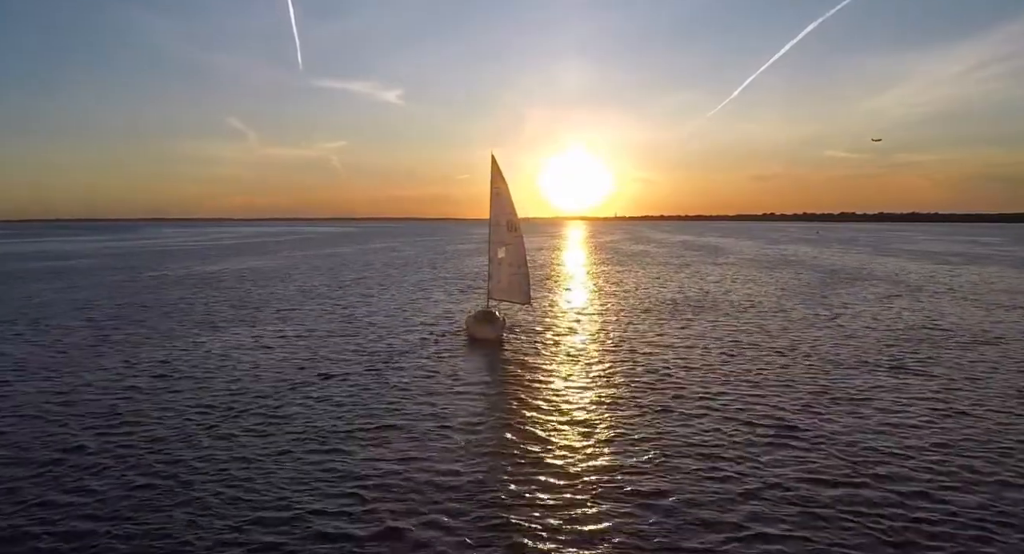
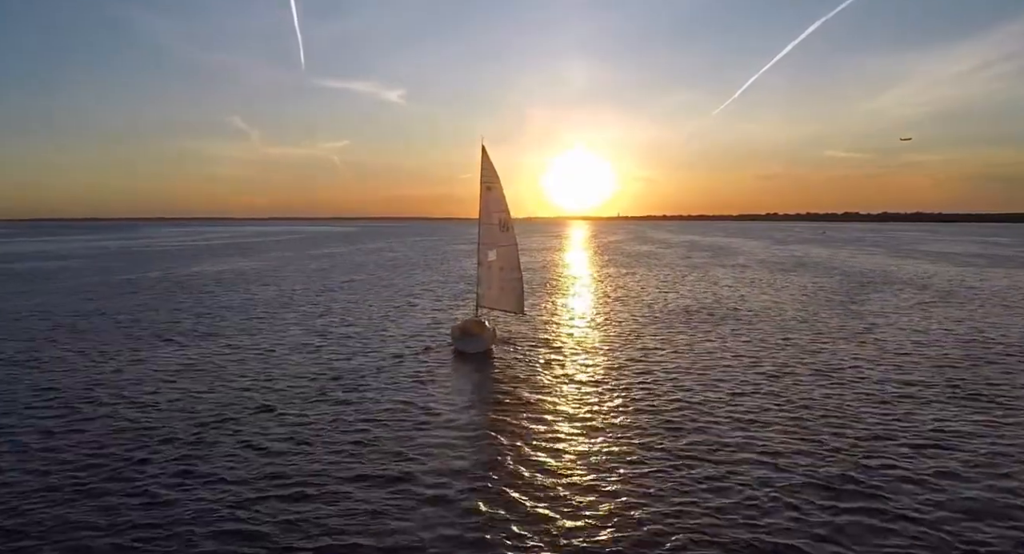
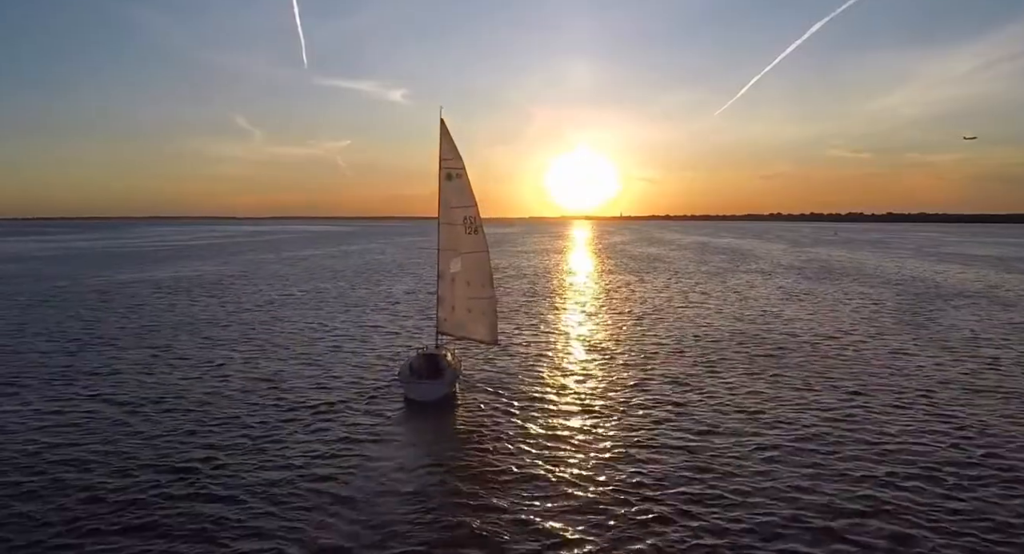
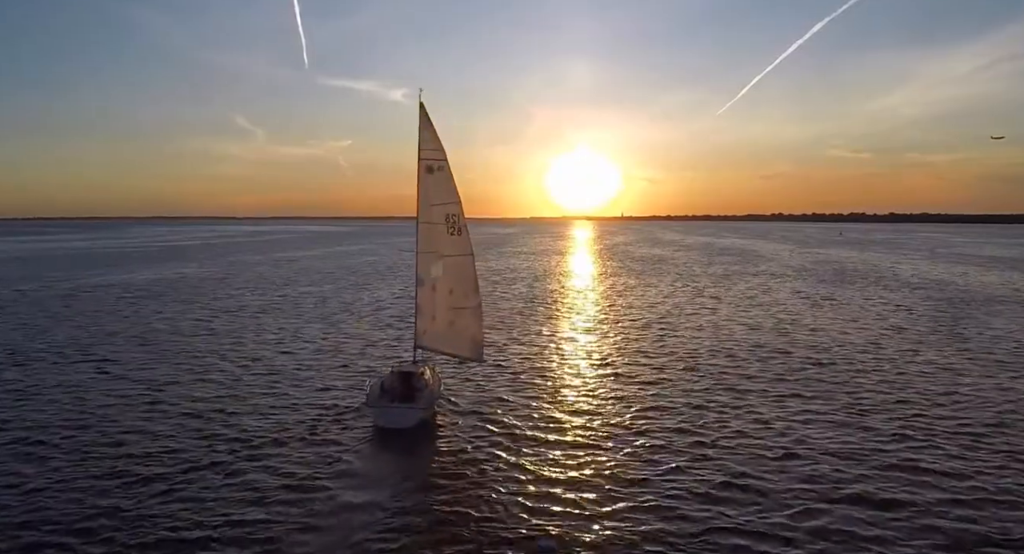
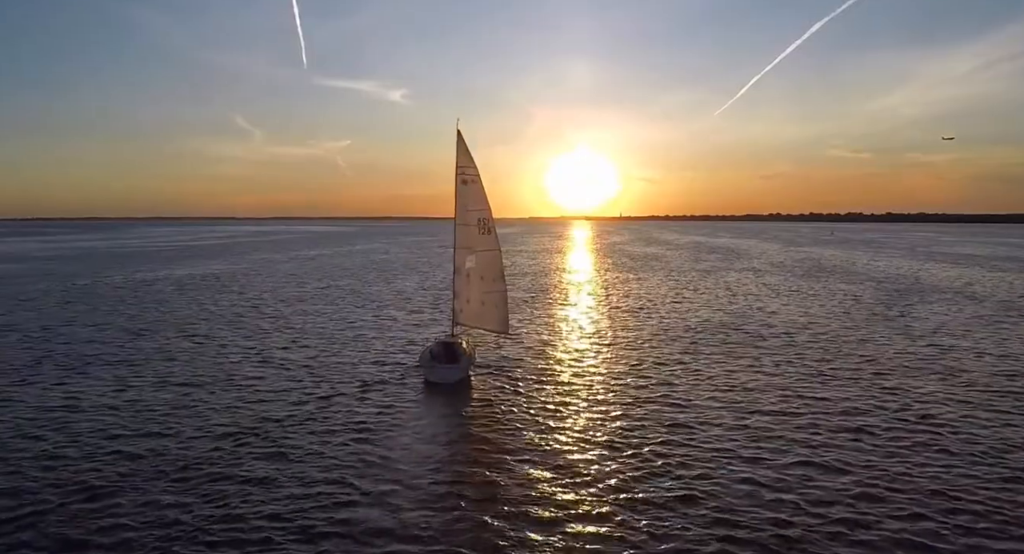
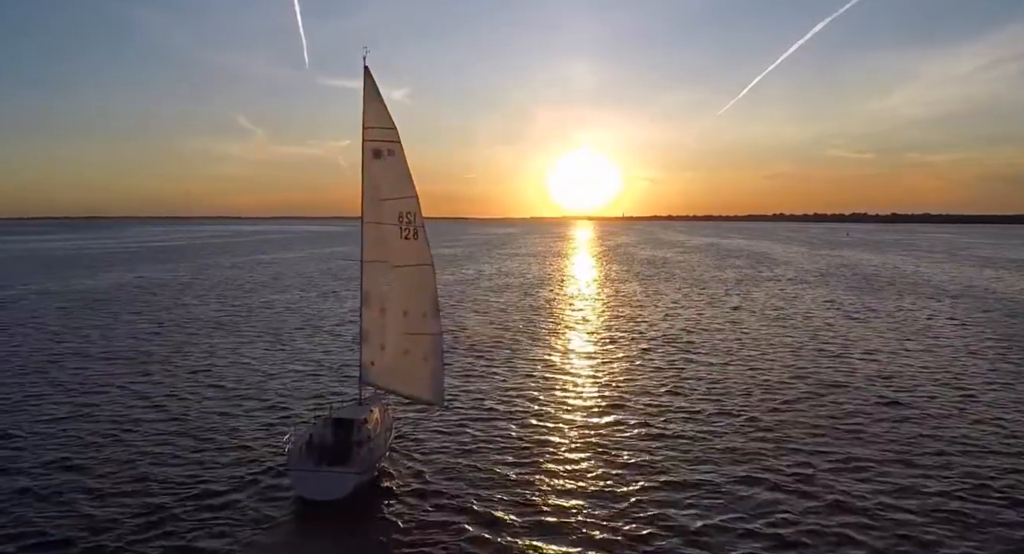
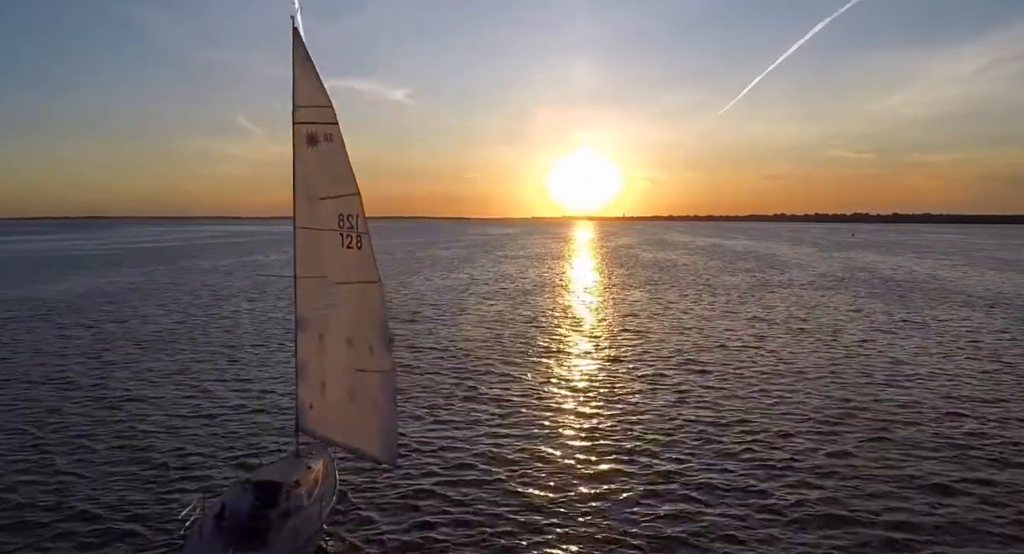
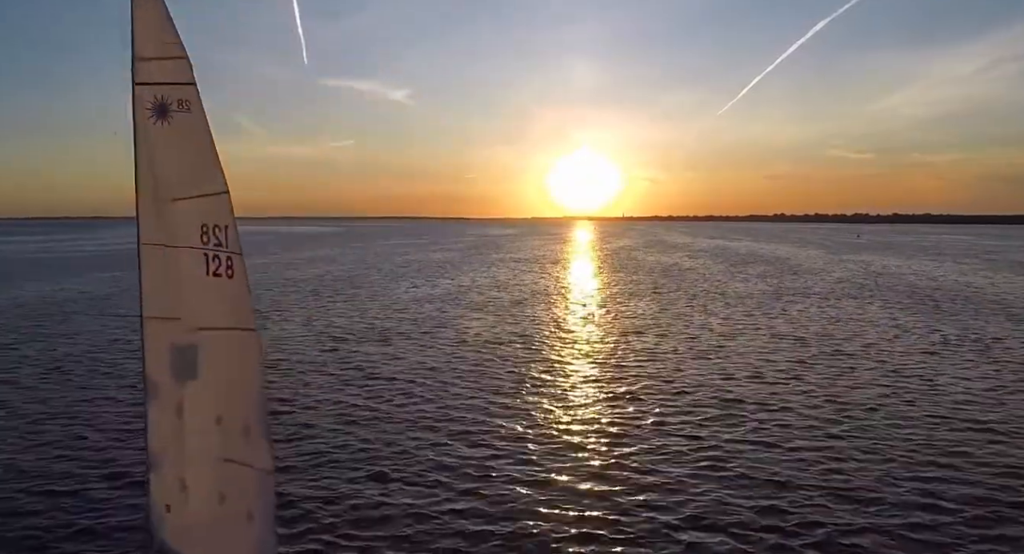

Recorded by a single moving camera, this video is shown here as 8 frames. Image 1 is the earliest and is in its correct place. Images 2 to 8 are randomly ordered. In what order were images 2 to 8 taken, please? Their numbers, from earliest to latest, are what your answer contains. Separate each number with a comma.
2, 5, 3, 4, 6, 7, 8
